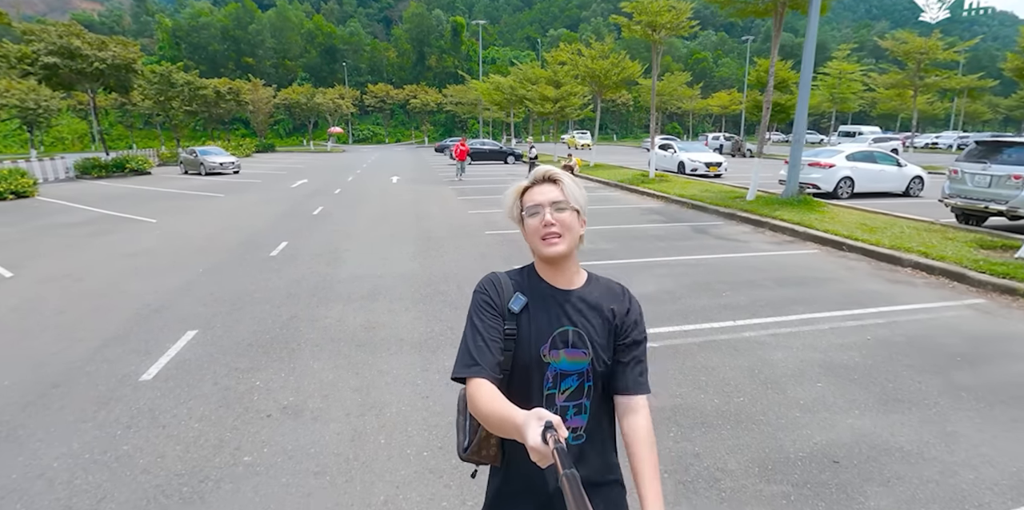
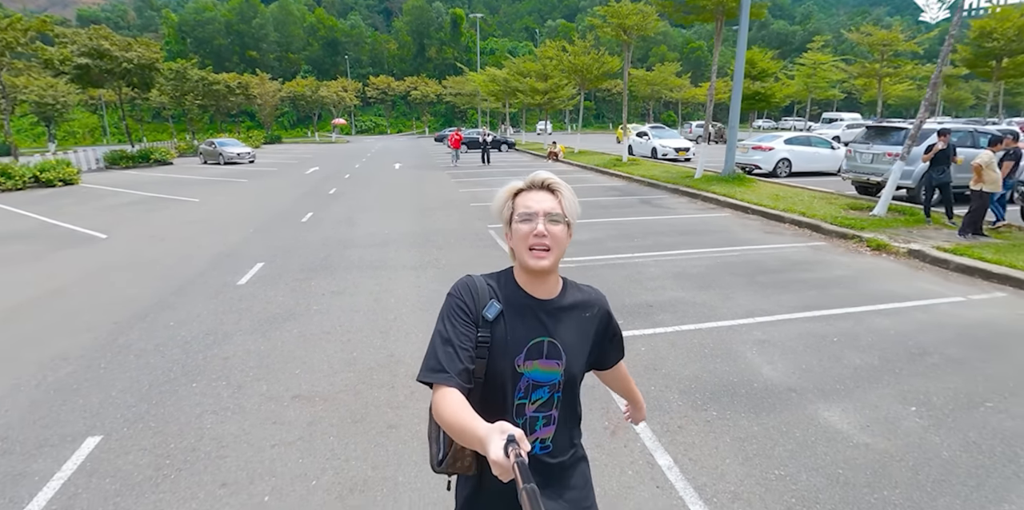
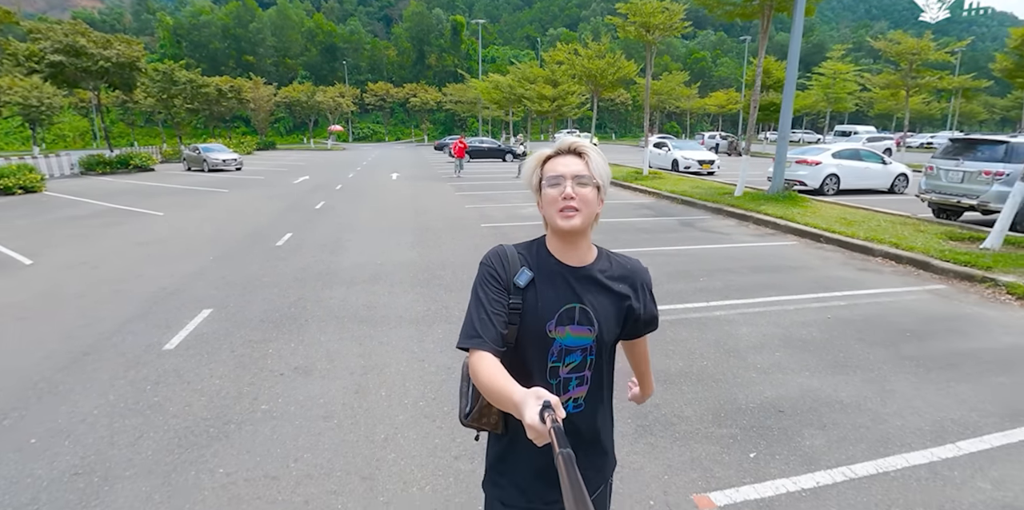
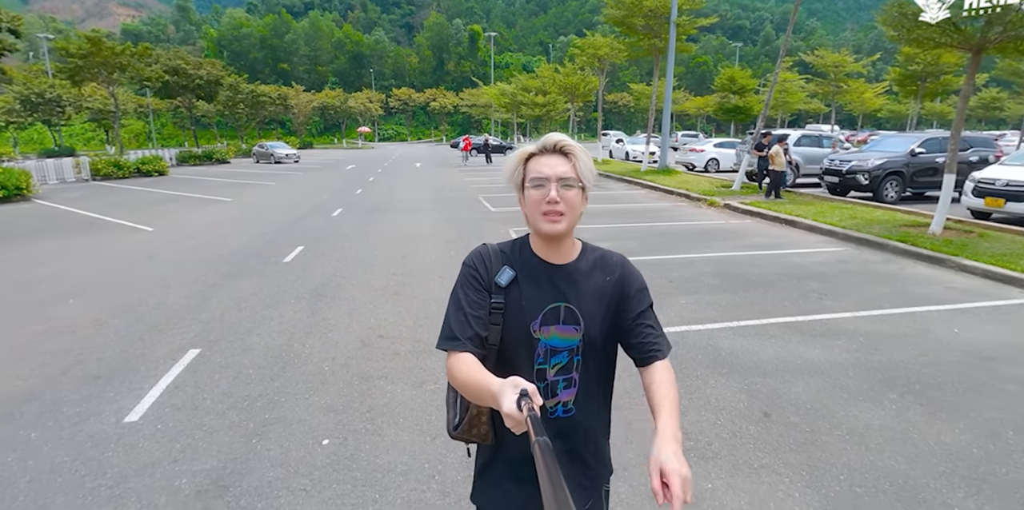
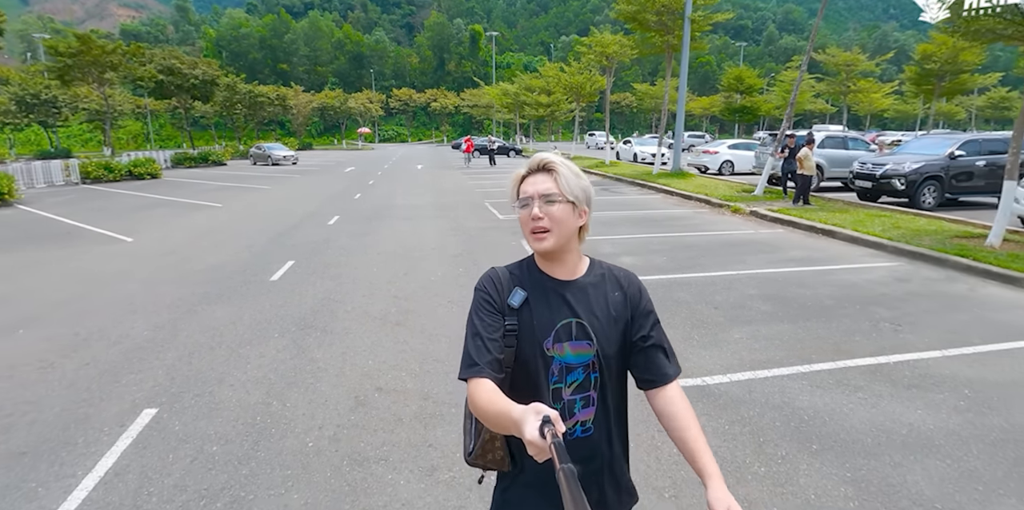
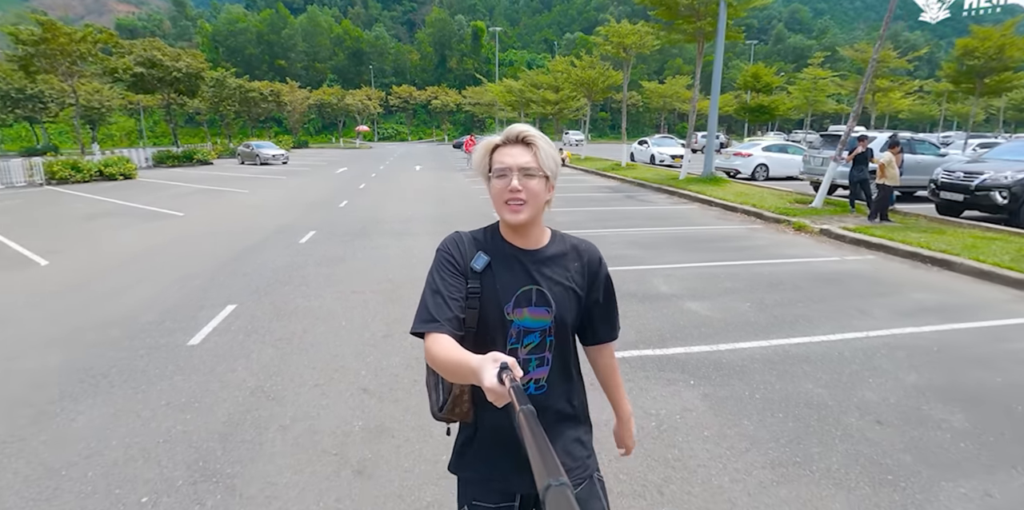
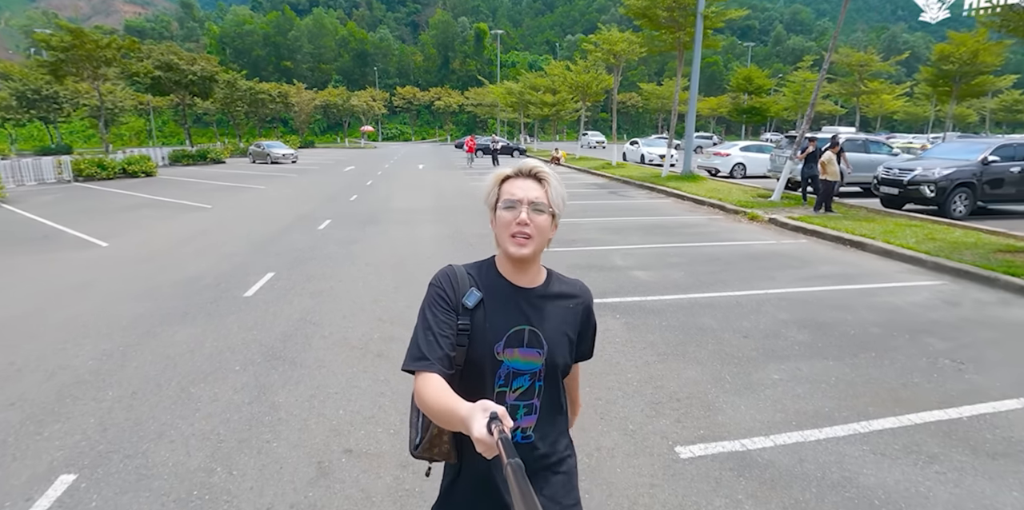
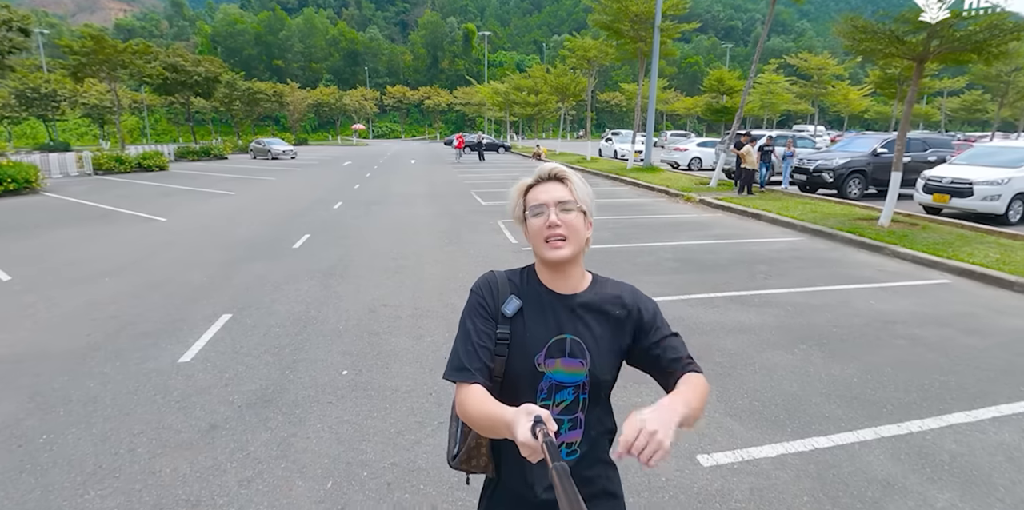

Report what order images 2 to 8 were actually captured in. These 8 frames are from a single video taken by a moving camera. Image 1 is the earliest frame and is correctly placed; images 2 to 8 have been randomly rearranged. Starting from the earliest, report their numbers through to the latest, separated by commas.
3, 2, 6, 7, 5, 4, 8
